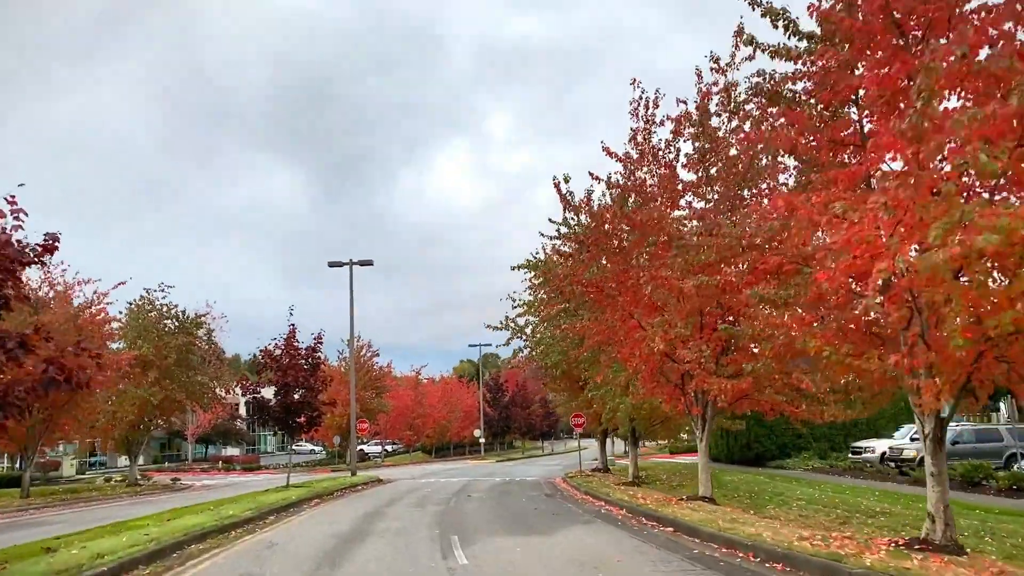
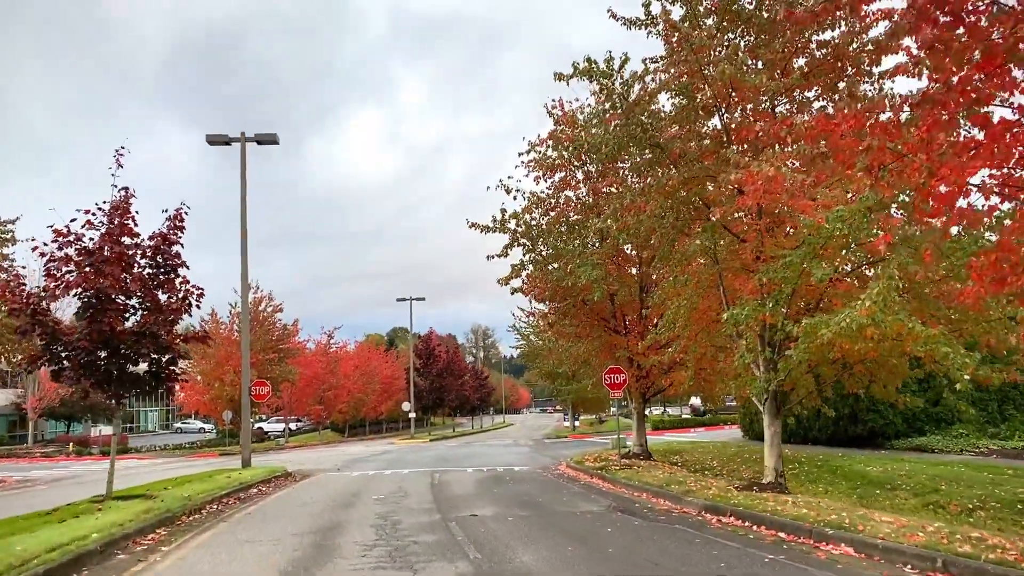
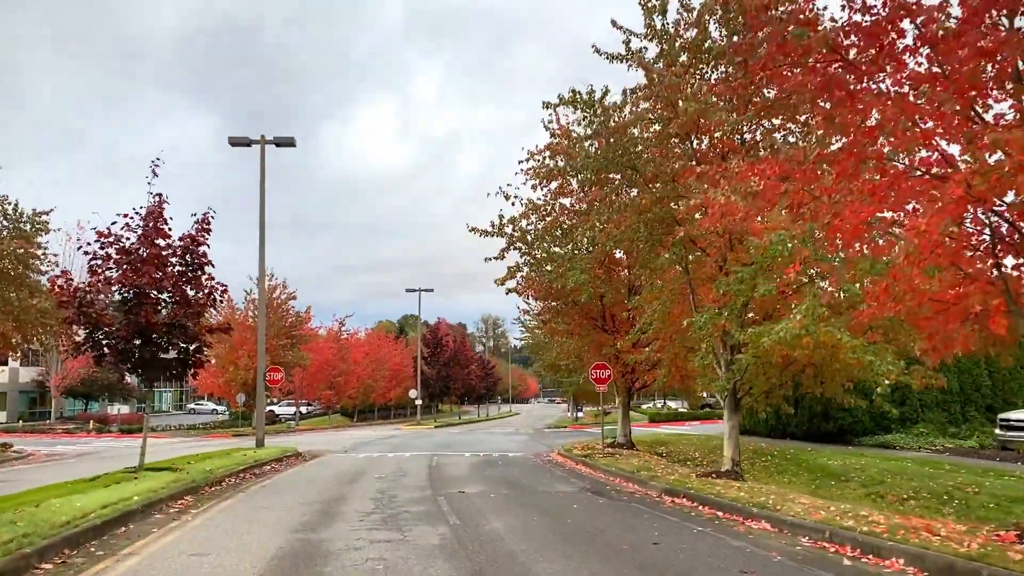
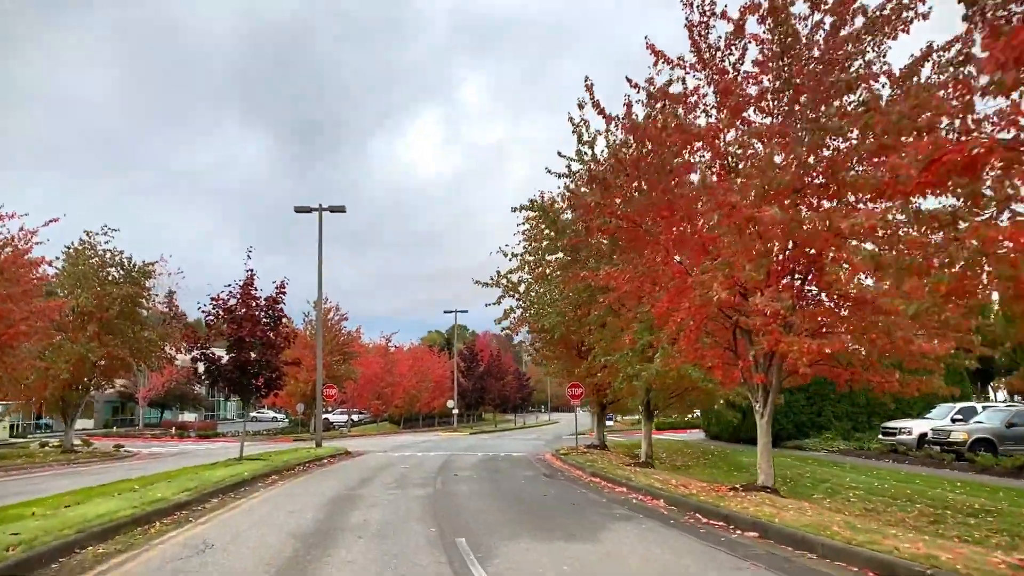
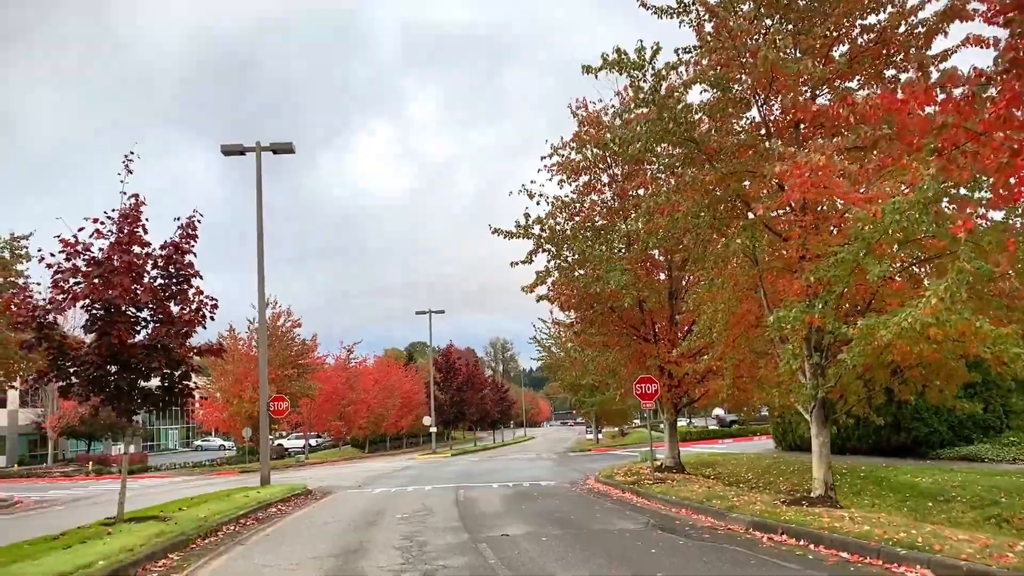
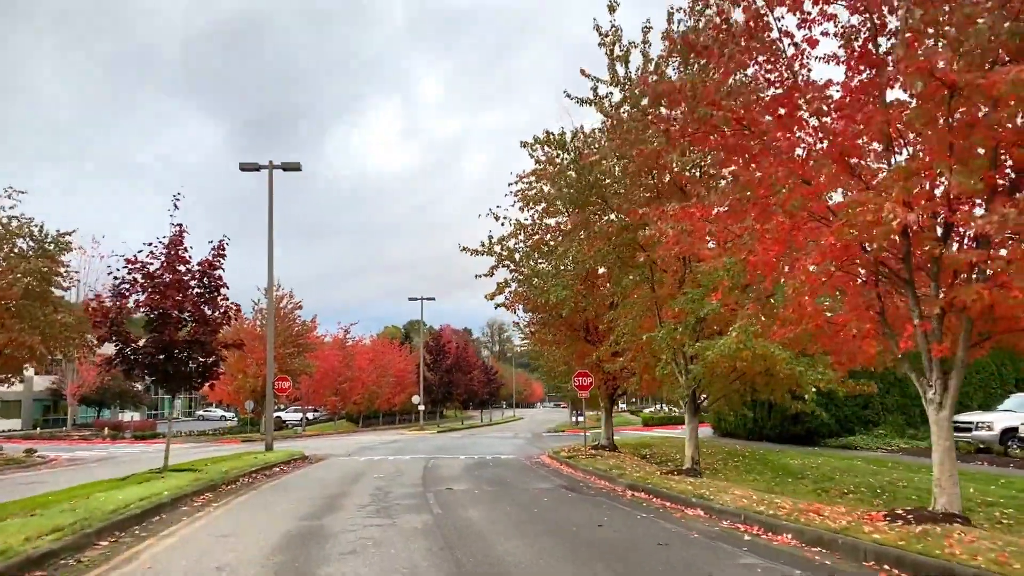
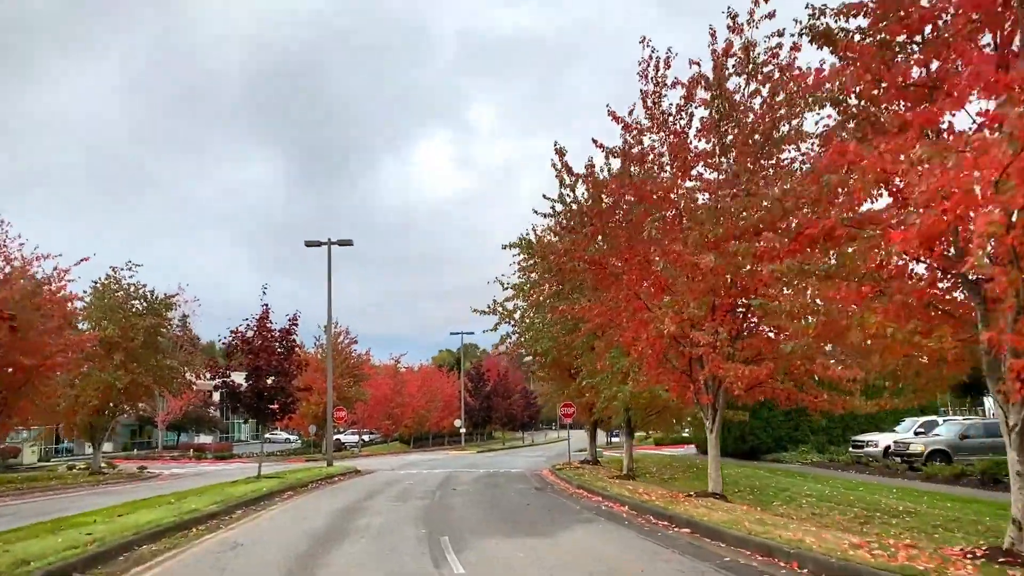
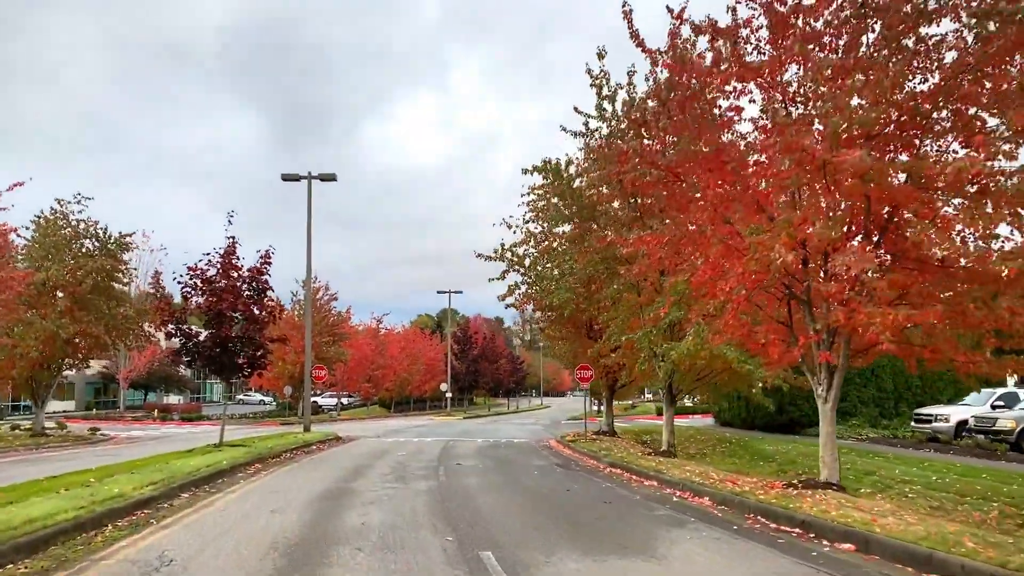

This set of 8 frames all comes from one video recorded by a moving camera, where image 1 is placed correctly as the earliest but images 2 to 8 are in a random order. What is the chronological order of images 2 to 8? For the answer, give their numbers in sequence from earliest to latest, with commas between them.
7, 4, 8, 6, 3, 2, 5
